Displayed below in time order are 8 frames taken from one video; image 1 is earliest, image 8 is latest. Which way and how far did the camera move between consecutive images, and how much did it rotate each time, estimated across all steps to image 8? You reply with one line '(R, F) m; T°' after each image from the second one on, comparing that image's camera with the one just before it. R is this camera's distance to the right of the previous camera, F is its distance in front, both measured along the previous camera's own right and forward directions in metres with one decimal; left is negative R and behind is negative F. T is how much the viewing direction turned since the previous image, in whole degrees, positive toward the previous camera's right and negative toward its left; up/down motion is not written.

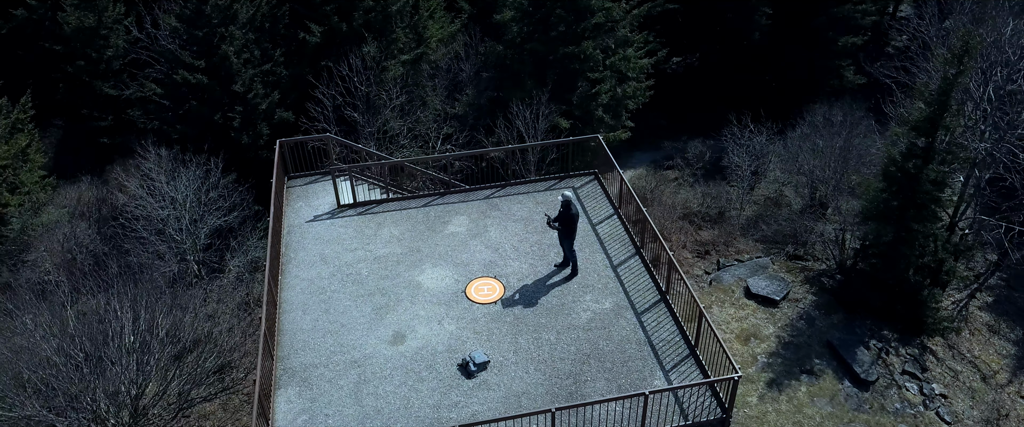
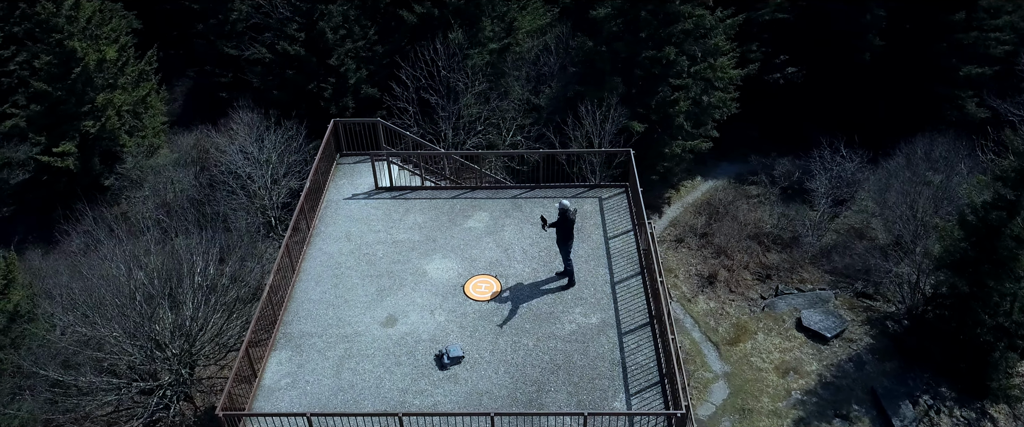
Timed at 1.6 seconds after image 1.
(+2.2, -0.2) m; -10°
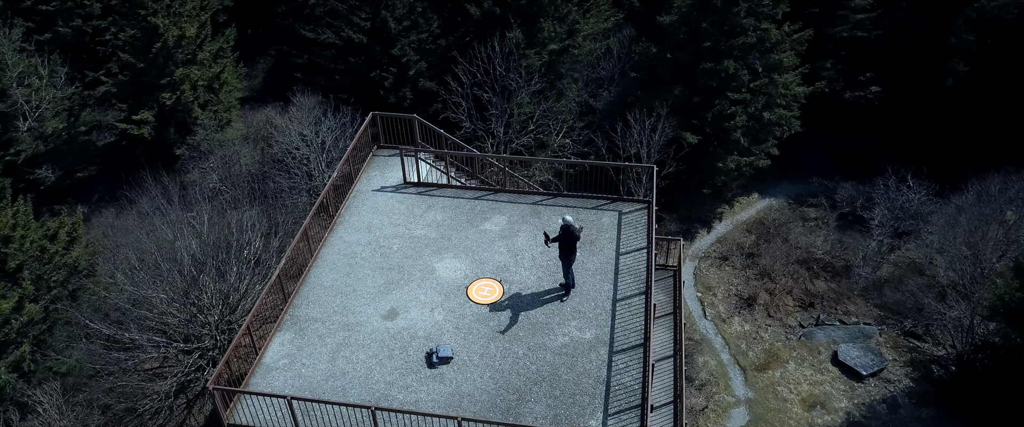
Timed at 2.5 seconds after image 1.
(+1.4, -0.1) m; -7°
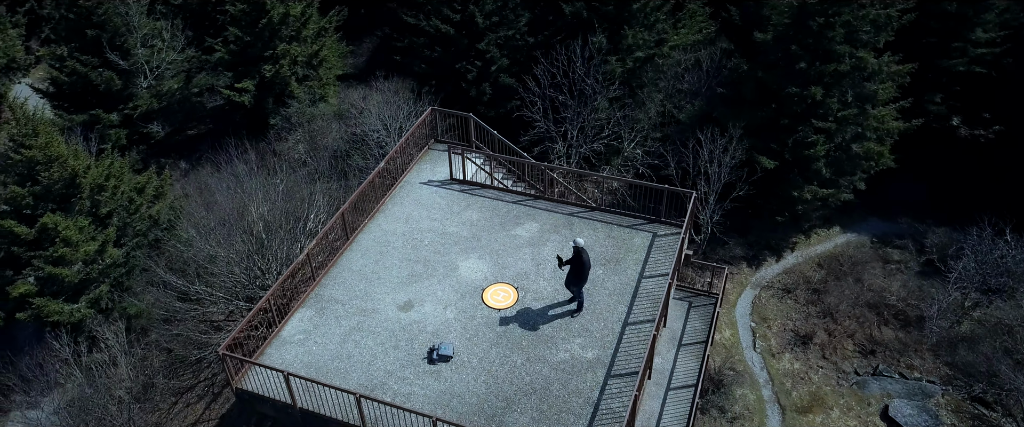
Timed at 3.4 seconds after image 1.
(+1.6, 0.0) m; -9°
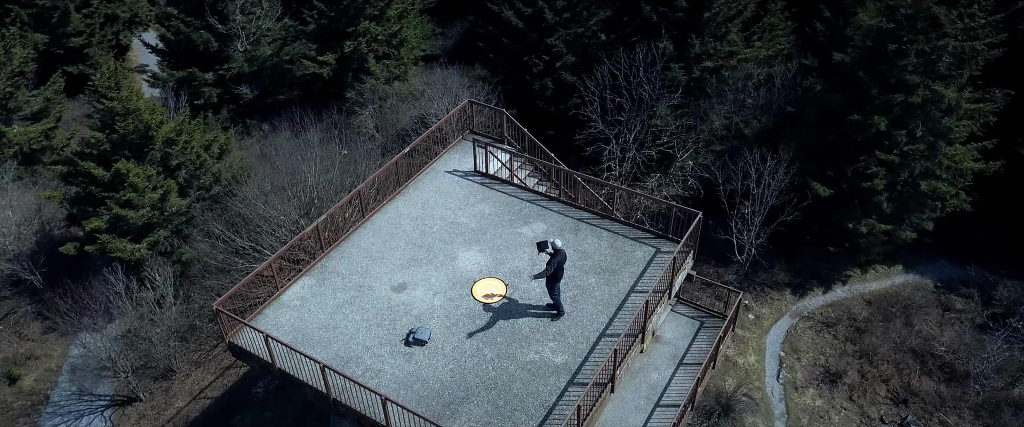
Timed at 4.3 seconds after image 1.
(+2.1, -0.2) m; -8°
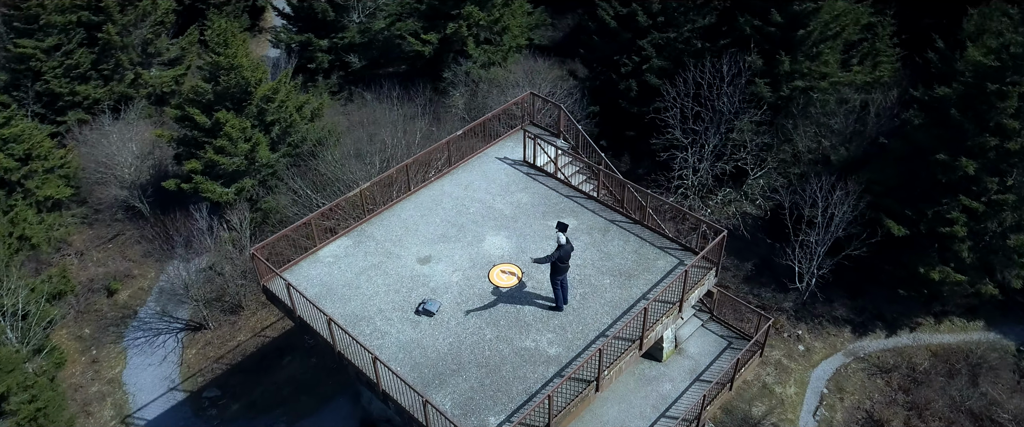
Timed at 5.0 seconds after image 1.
(+1.9, -0.3) m; -9°
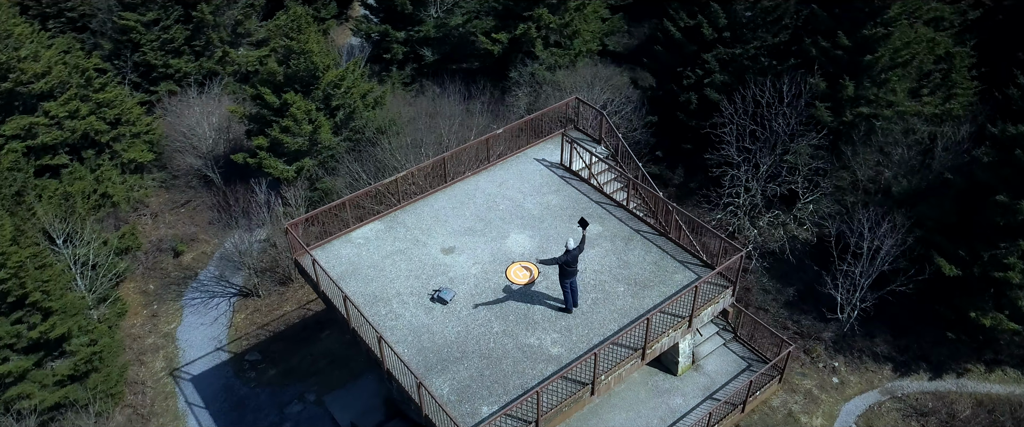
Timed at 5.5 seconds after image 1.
(+1.2, -0.3) m; -6°
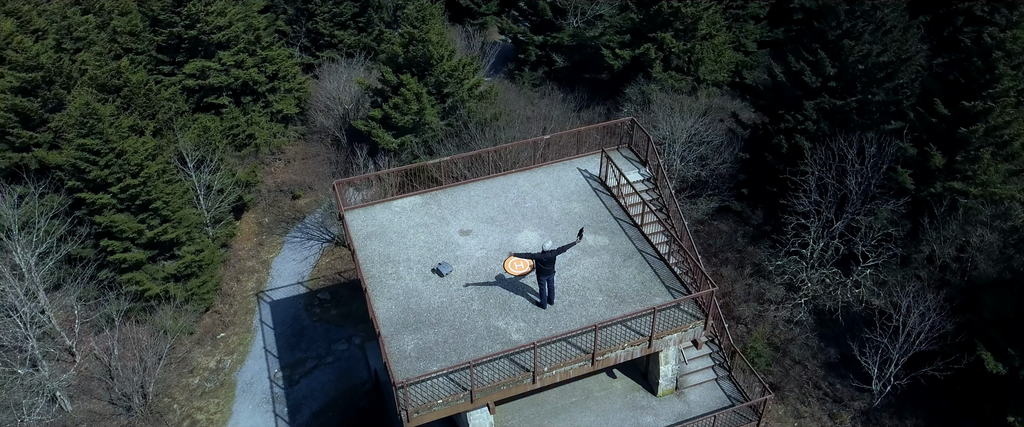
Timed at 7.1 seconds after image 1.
(+3.8, -1.1) m; -14°
